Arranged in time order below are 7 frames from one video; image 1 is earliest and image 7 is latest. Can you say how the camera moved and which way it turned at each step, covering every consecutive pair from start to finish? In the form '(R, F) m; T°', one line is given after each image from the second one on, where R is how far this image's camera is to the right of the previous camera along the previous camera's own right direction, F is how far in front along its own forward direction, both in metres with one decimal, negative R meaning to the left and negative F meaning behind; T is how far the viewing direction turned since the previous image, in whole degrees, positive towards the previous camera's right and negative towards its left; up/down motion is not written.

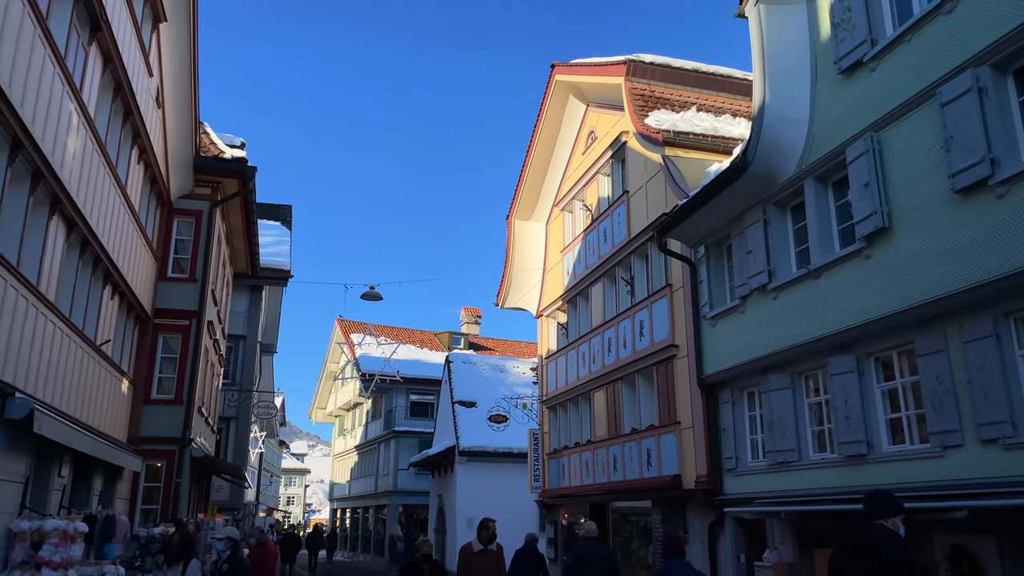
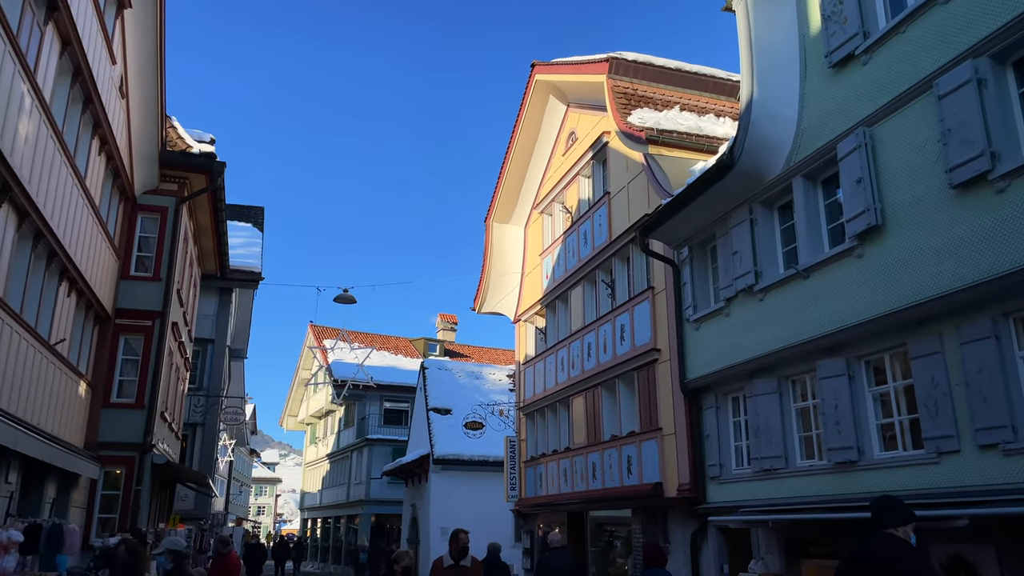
(0.0, +0.4) m; +2°
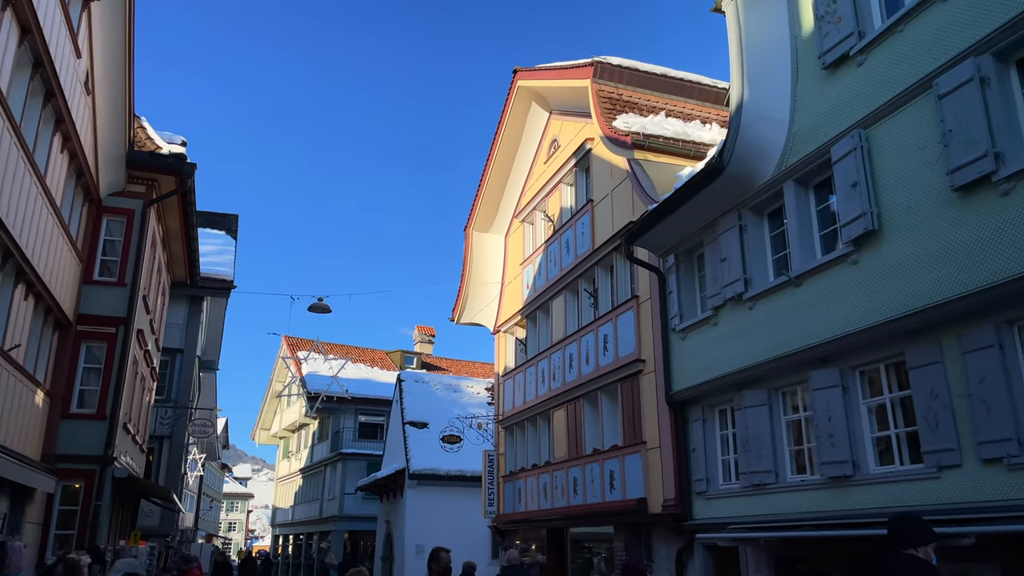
(0.0, +0.4) m; +2°
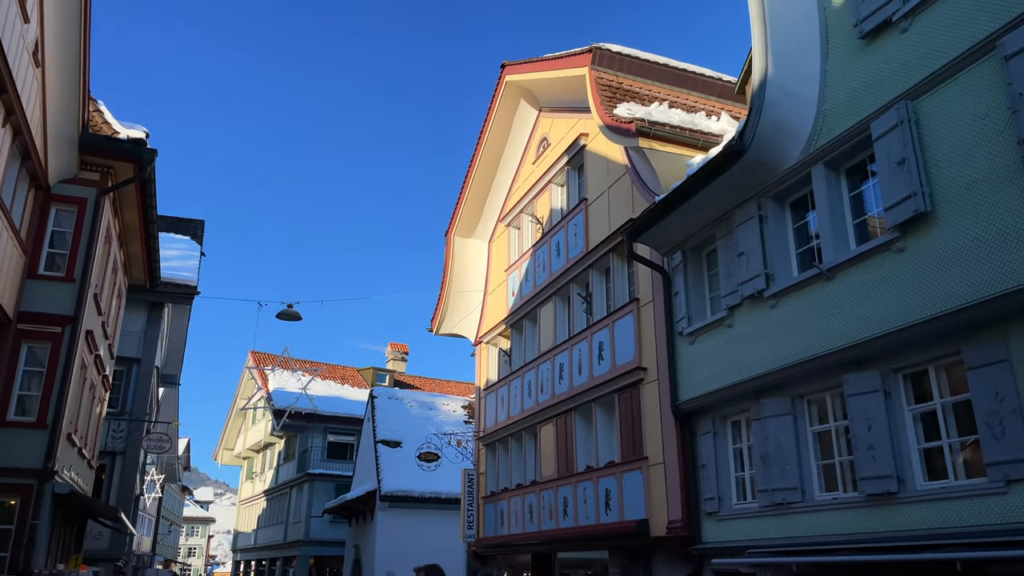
(-0.3, +1.1) m; +2°
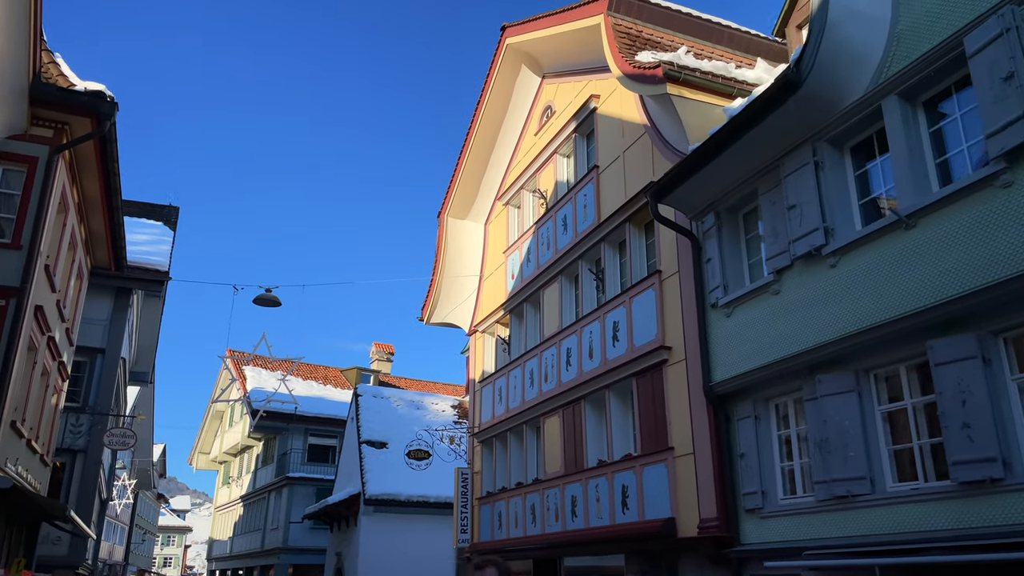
(-0.3, +1.4) m; +1°
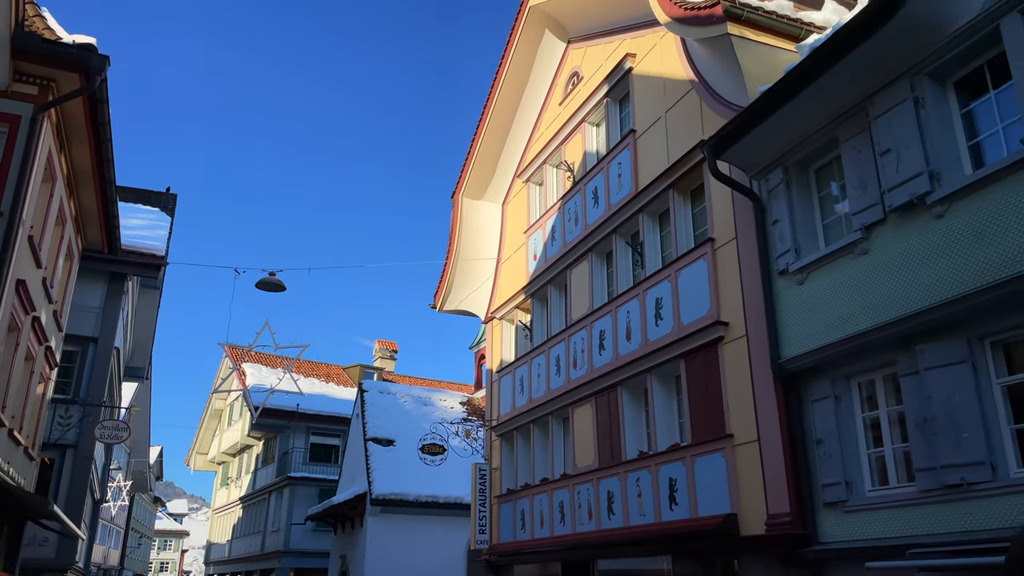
(-0.5, +1.2) m; 0°
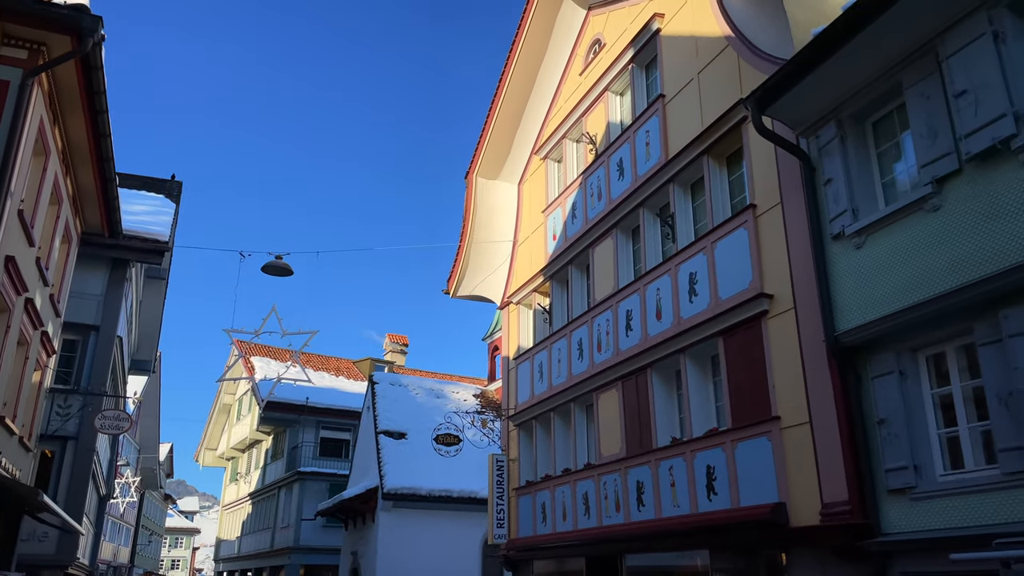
(-0.2, +0.8) m; -1°
